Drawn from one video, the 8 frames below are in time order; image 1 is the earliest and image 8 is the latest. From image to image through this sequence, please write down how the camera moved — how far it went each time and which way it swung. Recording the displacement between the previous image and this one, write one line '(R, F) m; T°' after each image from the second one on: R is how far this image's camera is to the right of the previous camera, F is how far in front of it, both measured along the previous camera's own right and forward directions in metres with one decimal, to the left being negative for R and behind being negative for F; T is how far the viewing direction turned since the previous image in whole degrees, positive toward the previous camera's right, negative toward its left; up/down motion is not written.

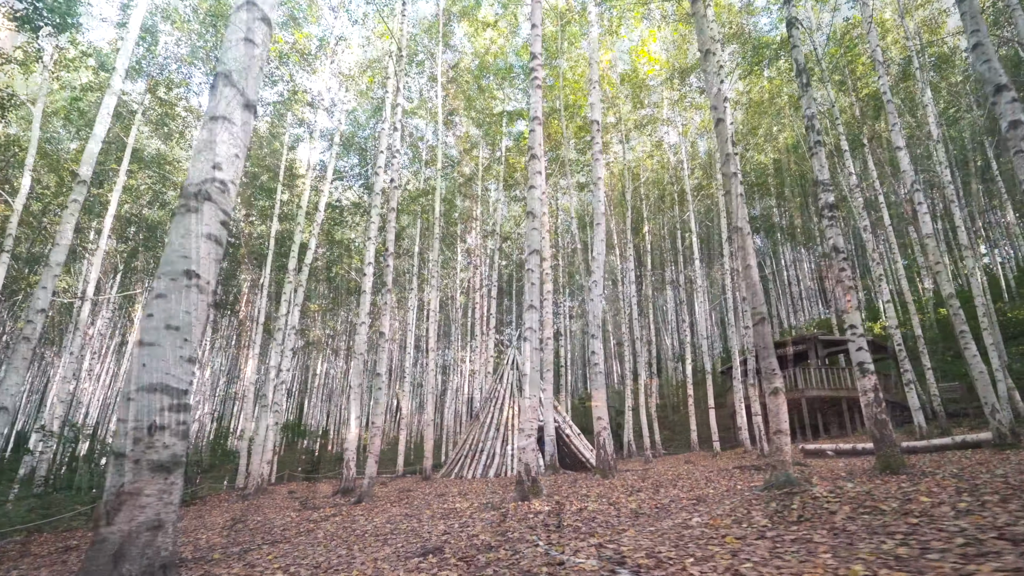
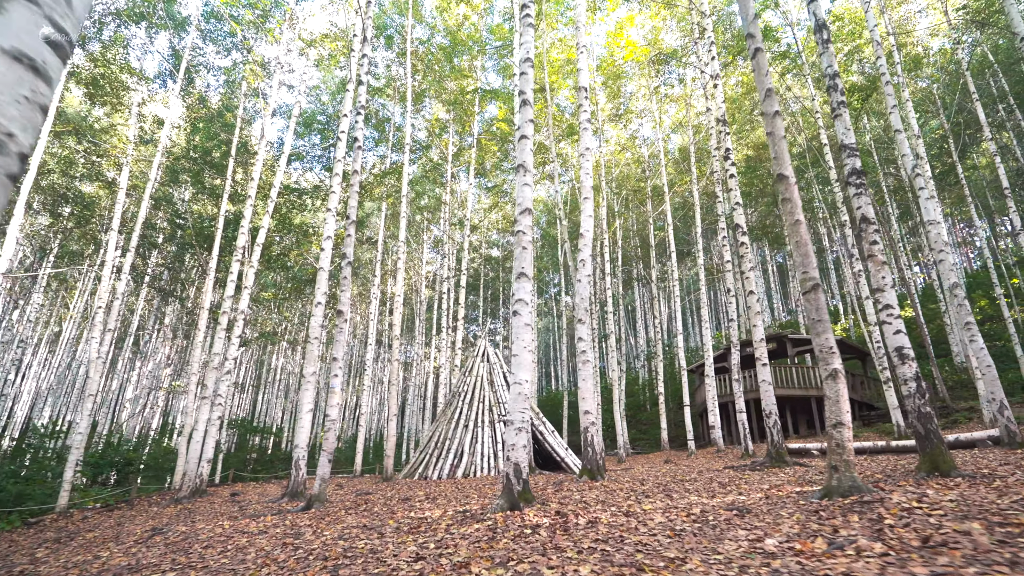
(-0.2, +0.8) m; +4°
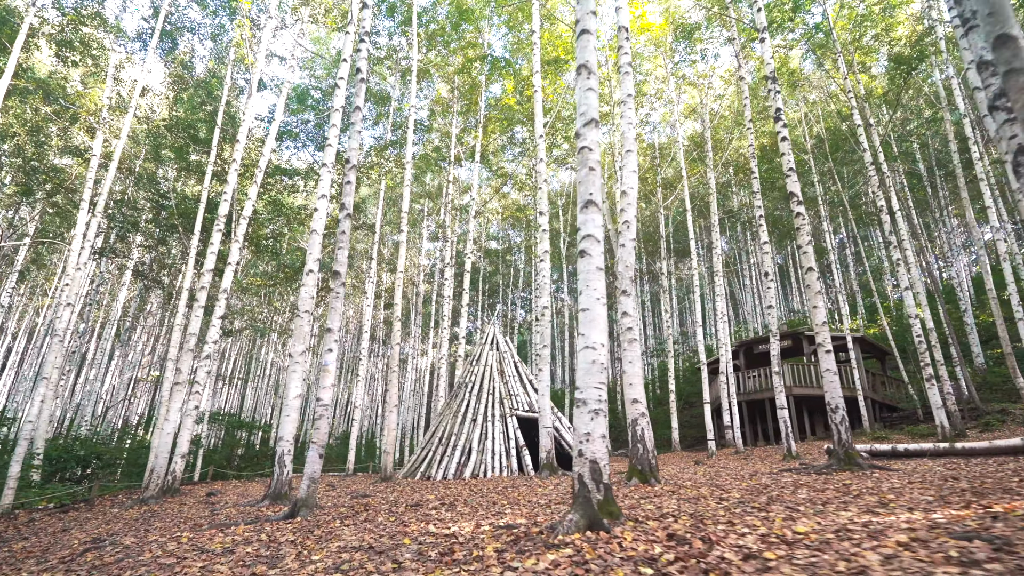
(-0.5, +1.1) m; +1°
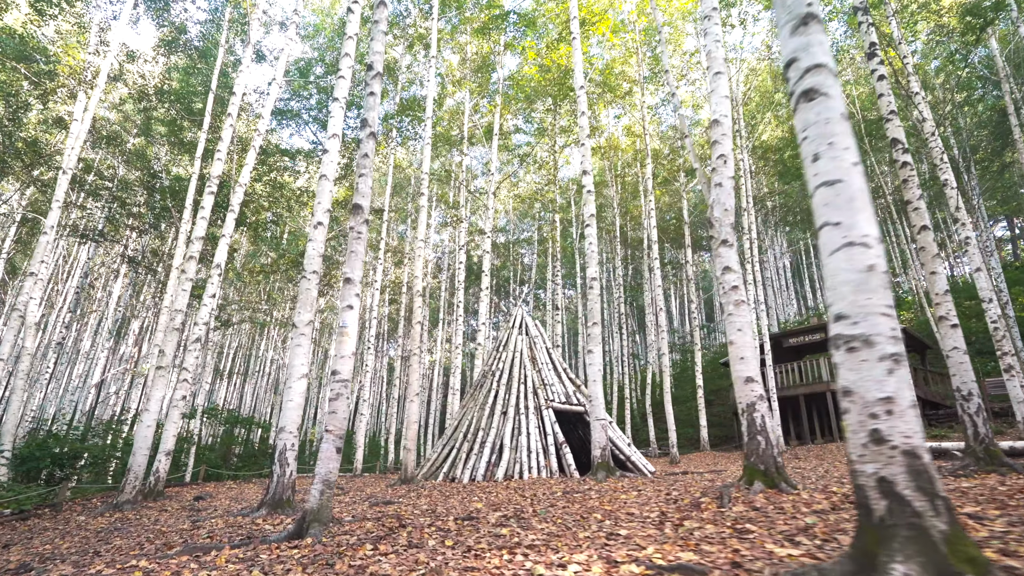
(-0.6, +1.2) m; 0°
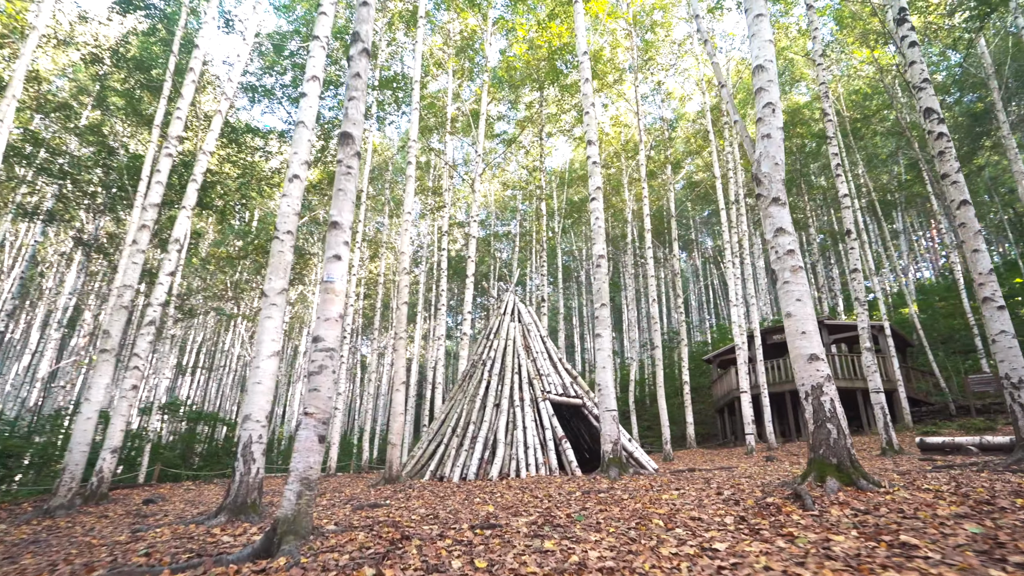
(-0.3, +0.7) m; +3°
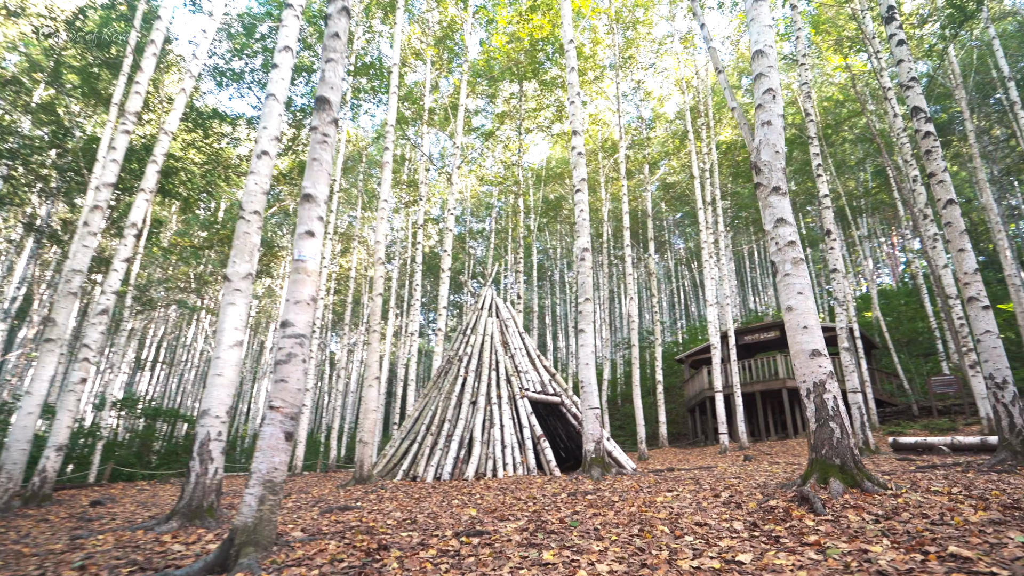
(-0.1, +0.3) m; +3°
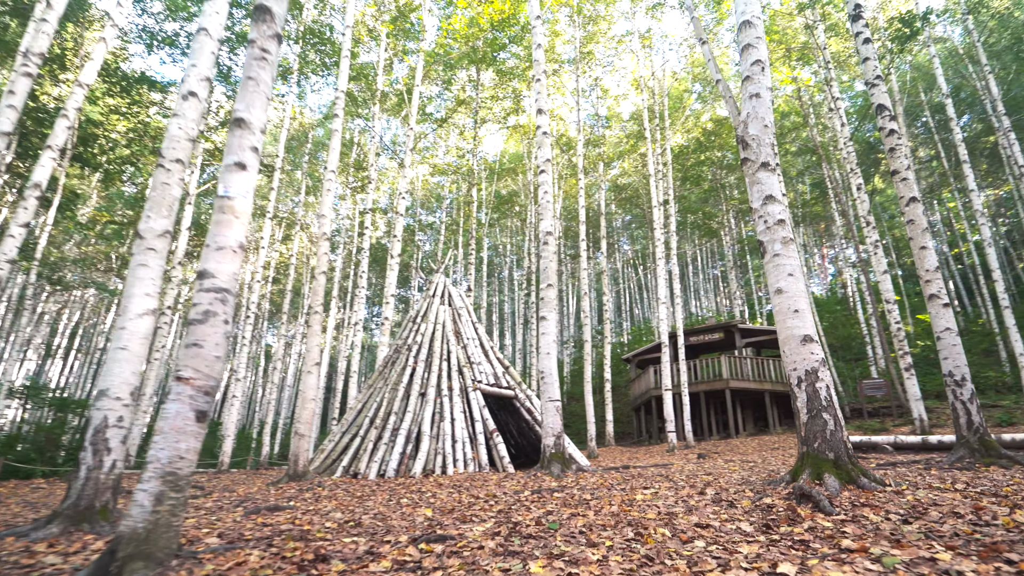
(-0.1, +0.4) m; +6°
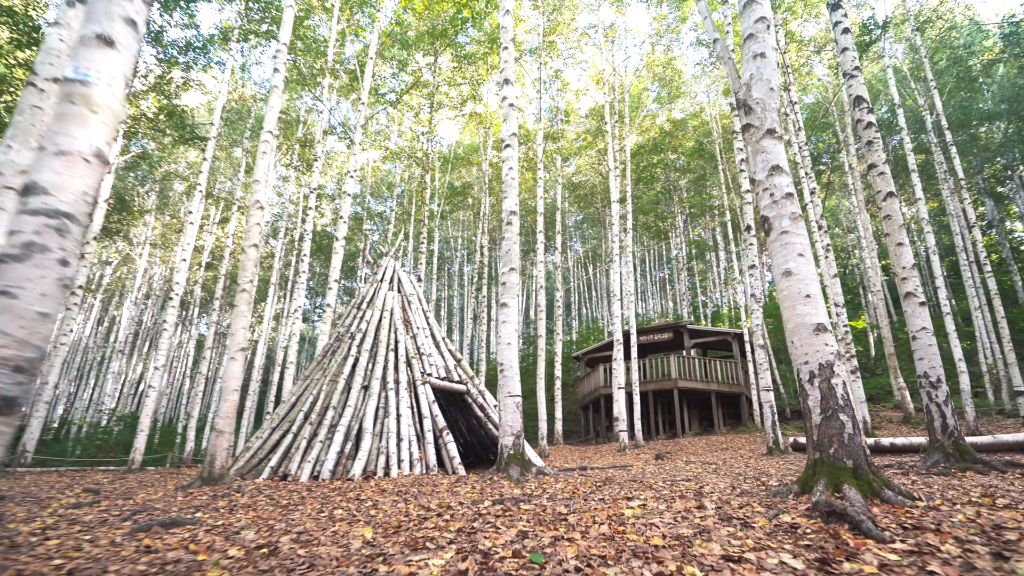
(-0.1, +0.6) m; +6°
